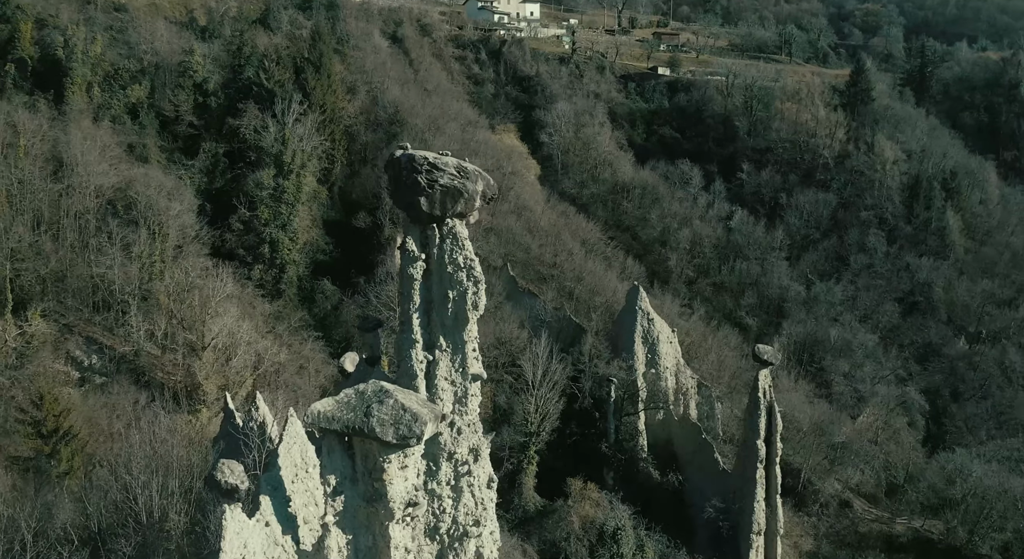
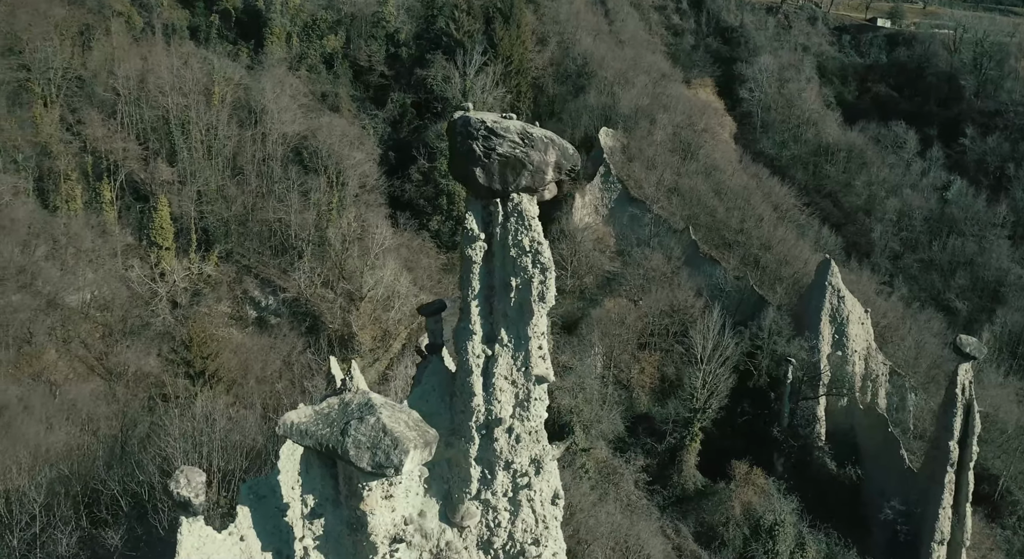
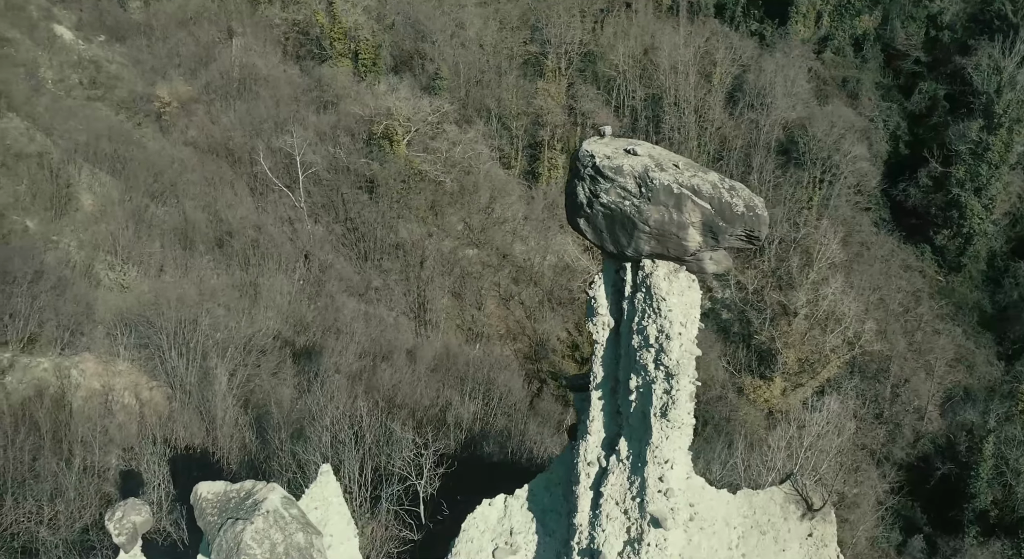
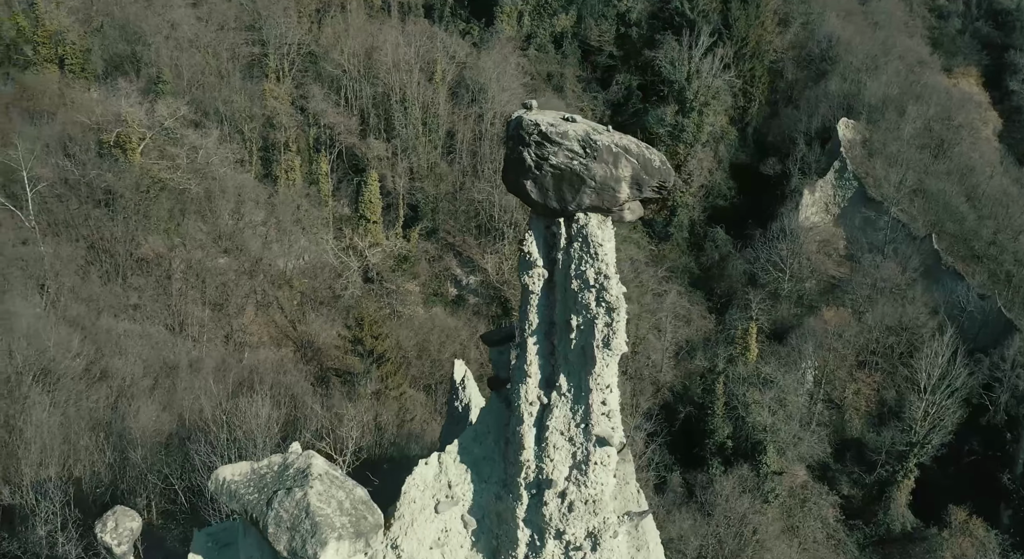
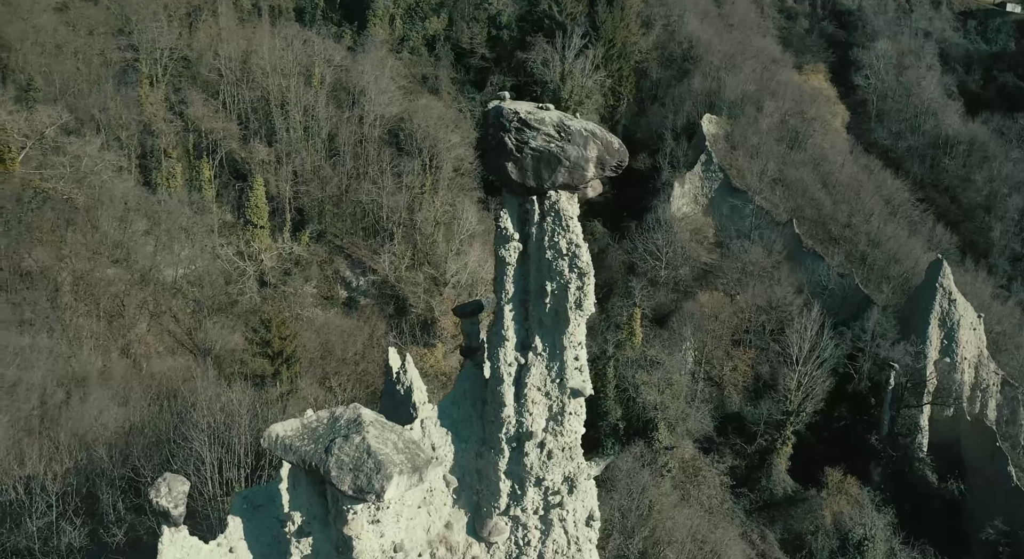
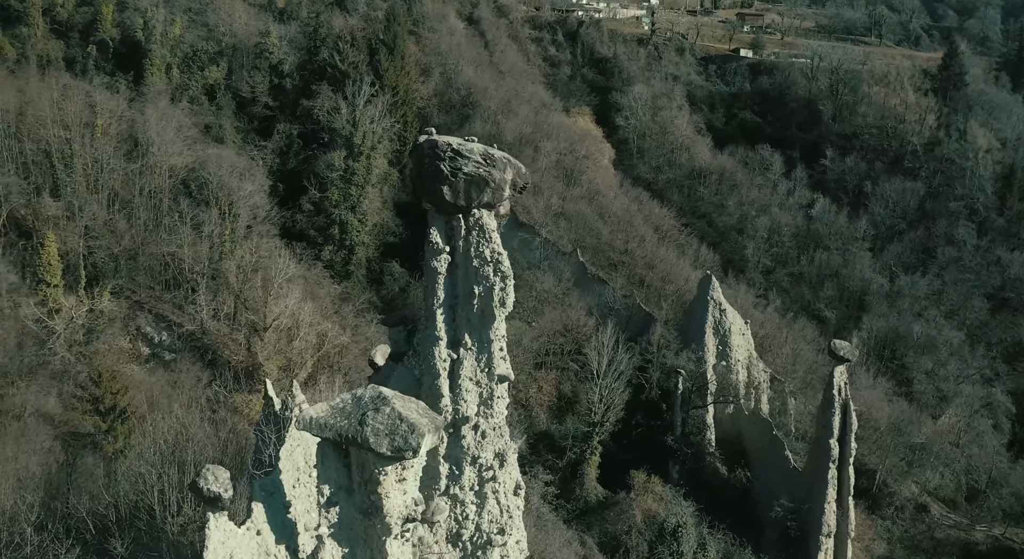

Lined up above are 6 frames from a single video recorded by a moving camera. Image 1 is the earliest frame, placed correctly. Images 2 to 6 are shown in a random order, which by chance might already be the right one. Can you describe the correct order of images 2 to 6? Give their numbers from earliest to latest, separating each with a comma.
6, 2, 5, 4, 3
